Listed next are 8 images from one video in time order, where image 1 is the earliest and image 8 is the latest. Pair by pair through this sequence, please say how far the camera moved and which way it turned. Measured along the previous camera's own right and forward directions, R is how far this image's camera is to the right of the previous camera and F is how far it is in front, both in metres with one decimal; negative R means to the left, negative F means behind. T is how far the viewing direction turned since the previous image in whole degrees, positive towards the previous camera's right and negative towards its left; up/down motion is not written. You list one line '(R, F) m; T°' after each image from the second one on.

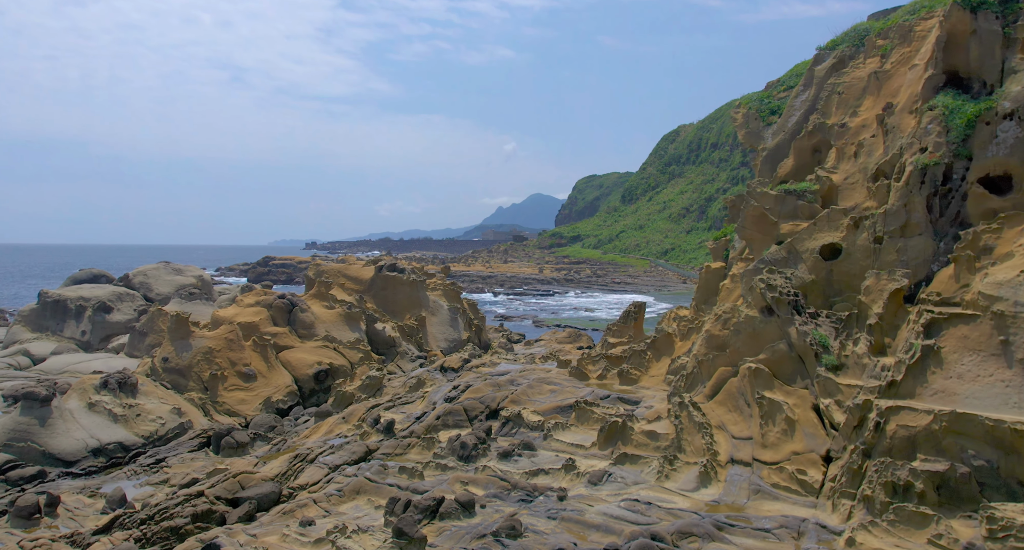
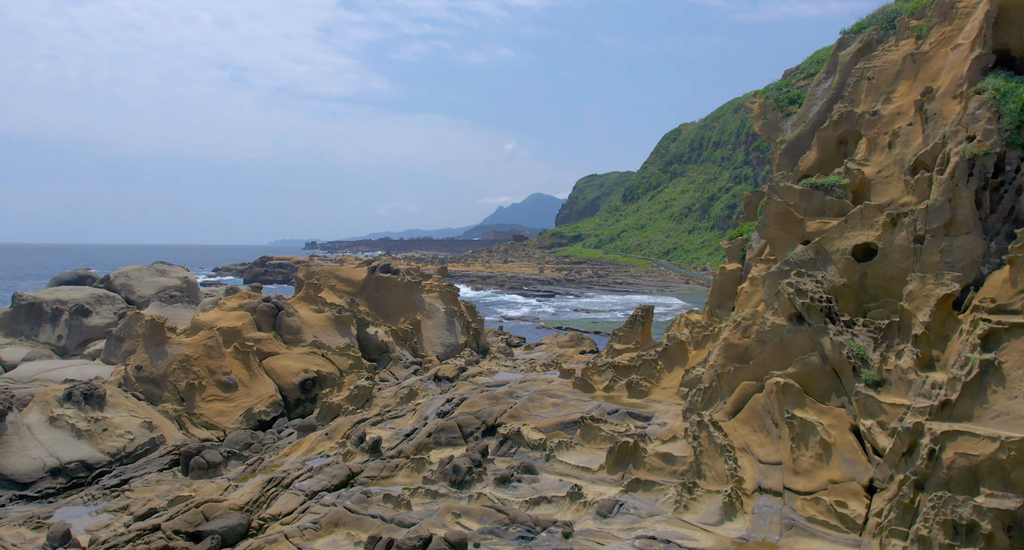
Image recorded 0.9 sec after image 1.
(0.0, +1.4) m; 0°
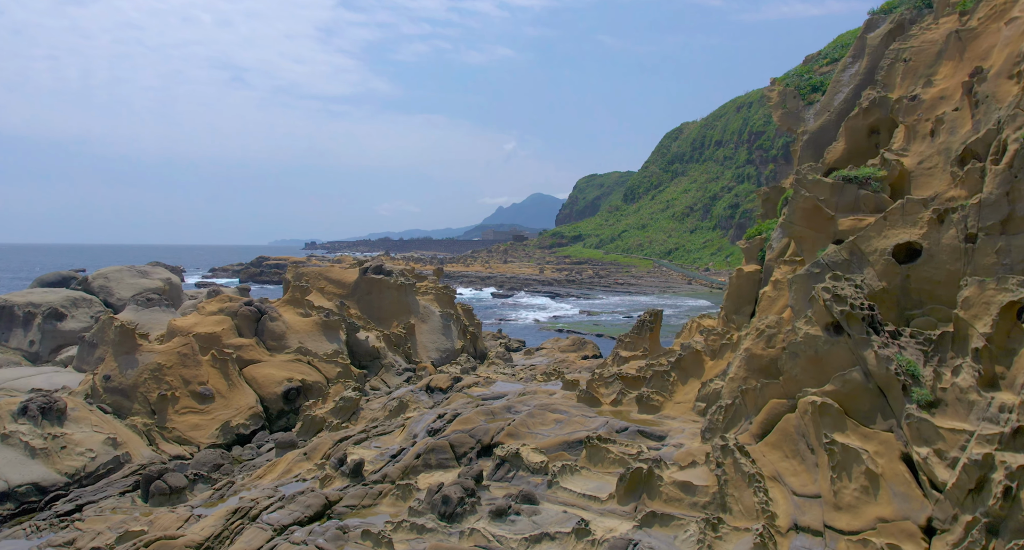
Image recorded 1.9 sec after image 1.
(0.0, +1.4) m; 0°
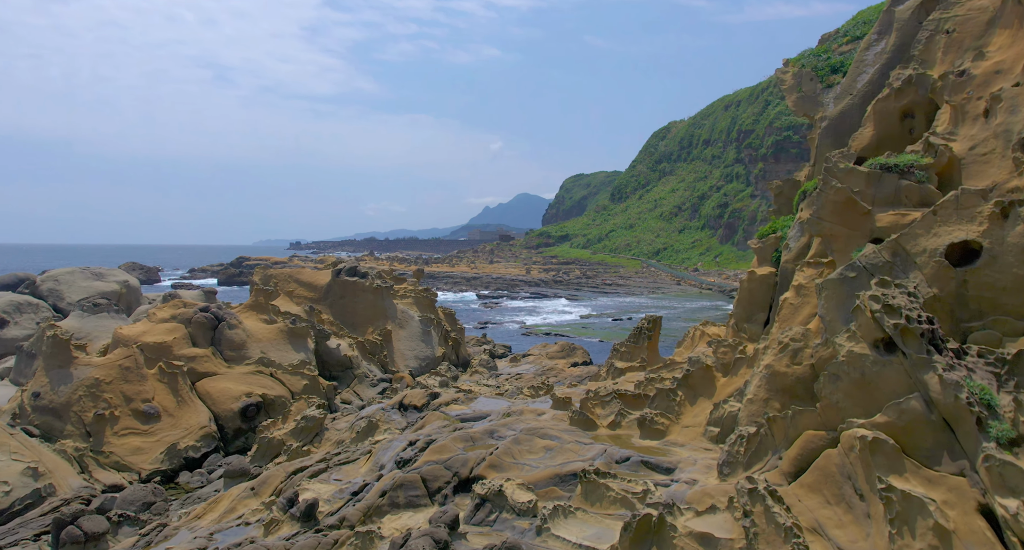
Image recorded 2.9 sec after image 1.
(+0.1, +1.9) m; +1°
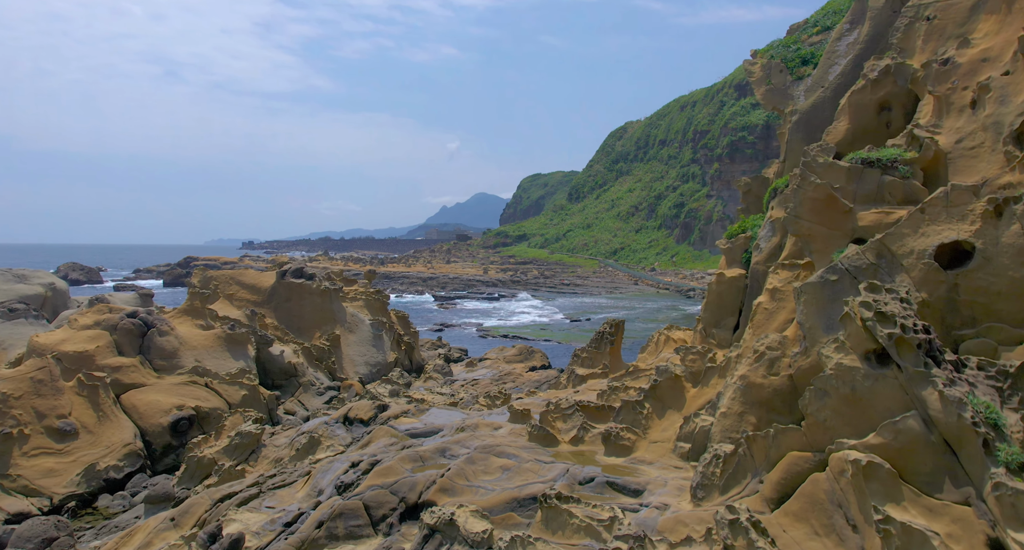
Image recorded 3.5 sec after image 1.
(+0.1, +1.1) m; +4°
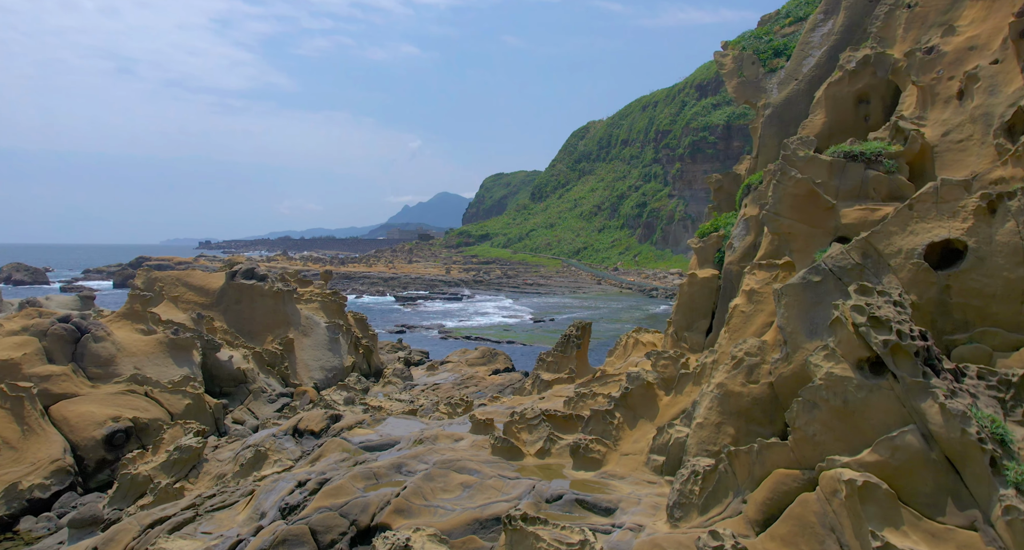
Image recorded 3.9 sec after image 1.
(0.0, +0.8) m; +3°
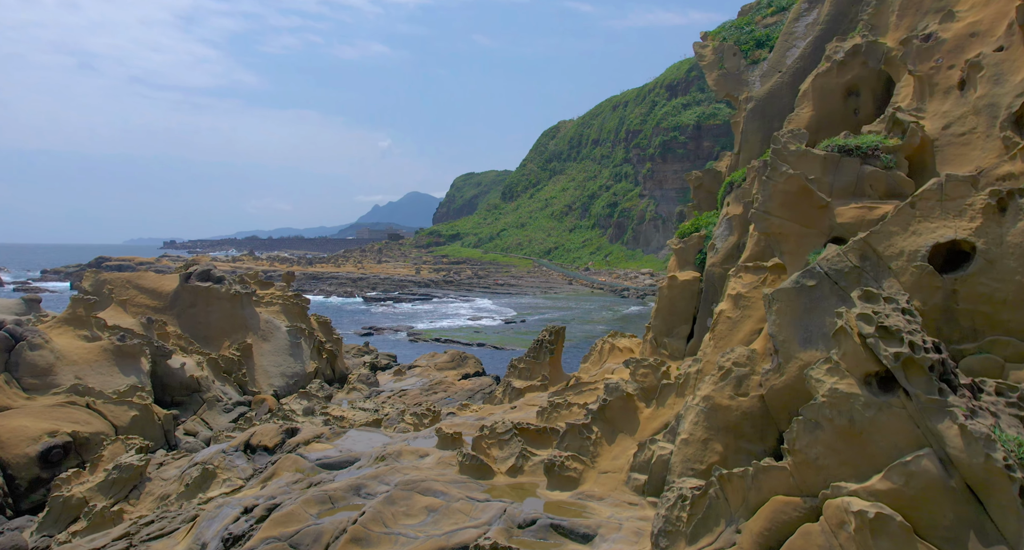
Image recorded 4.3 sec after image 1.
(0.0, +0.9) m; +3°
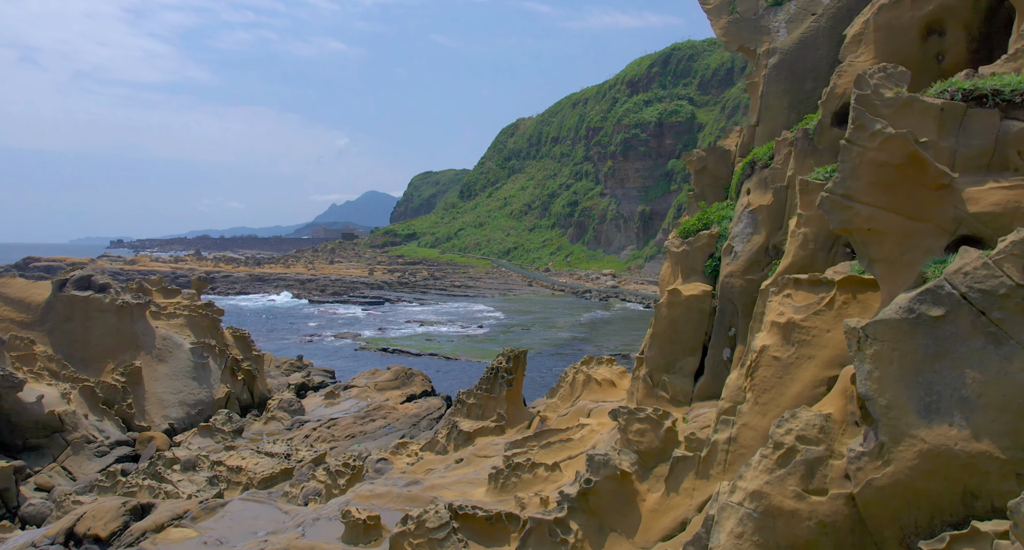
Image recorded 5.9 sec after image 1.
(+0.2, +3.4) m; +4°
